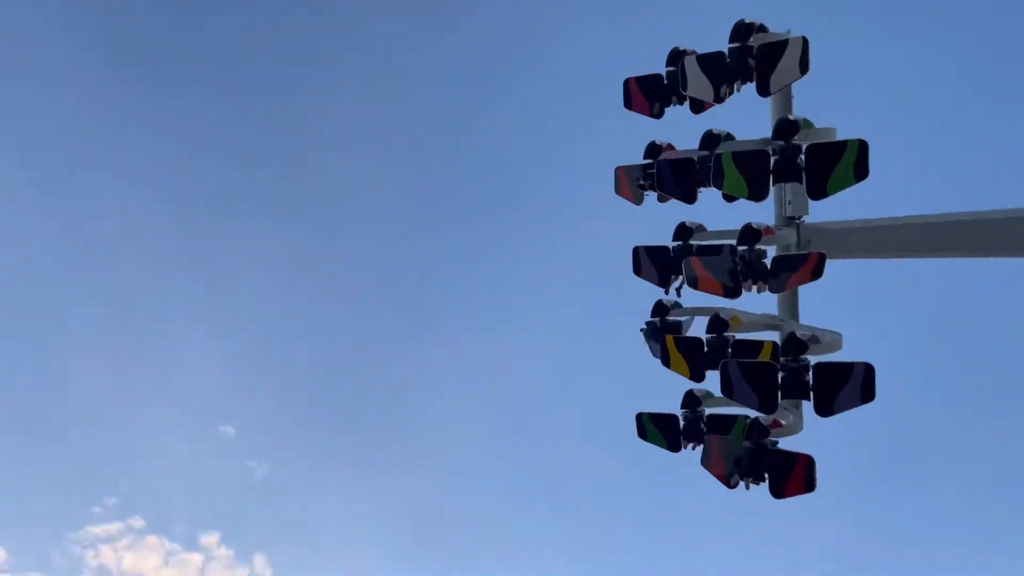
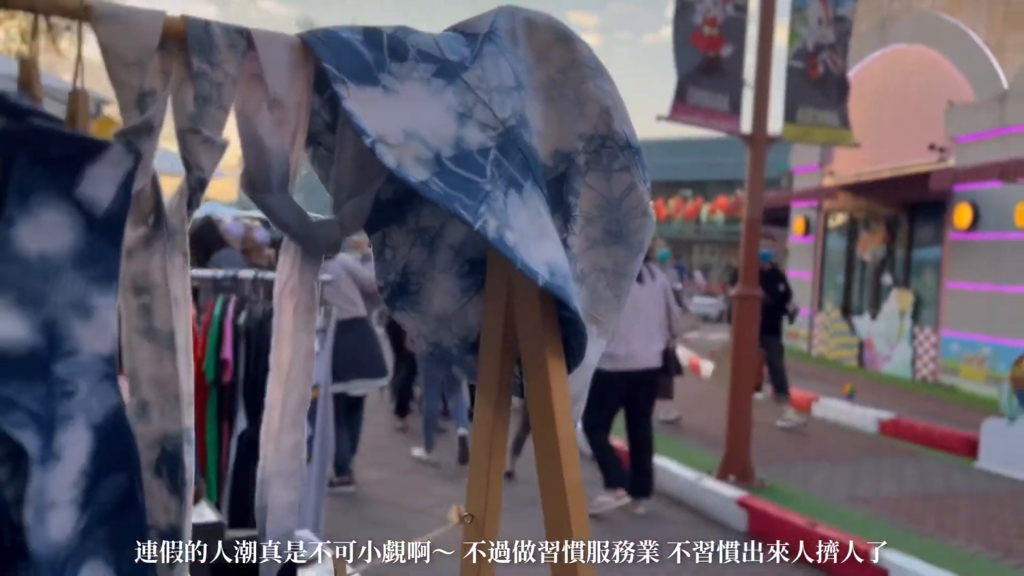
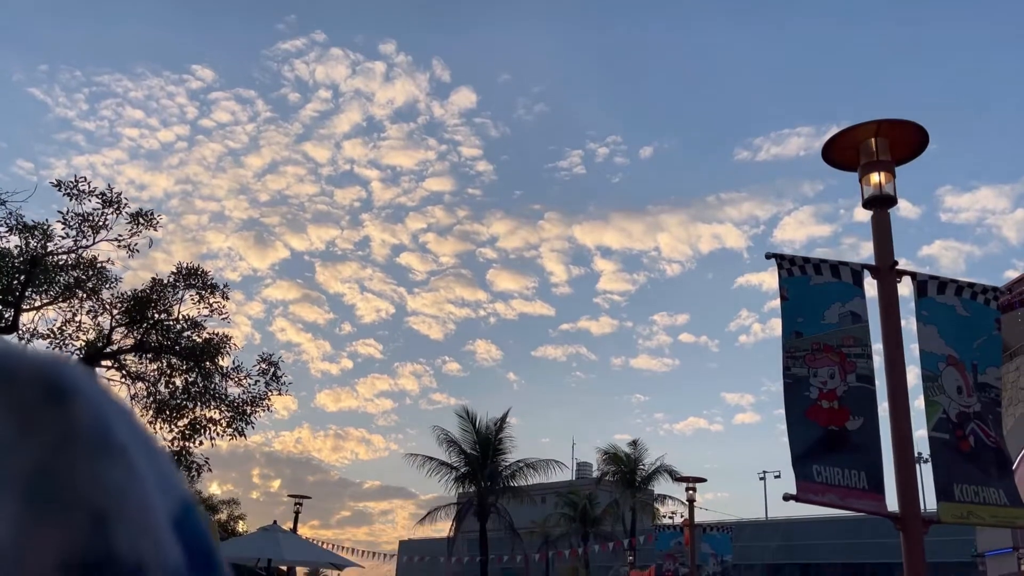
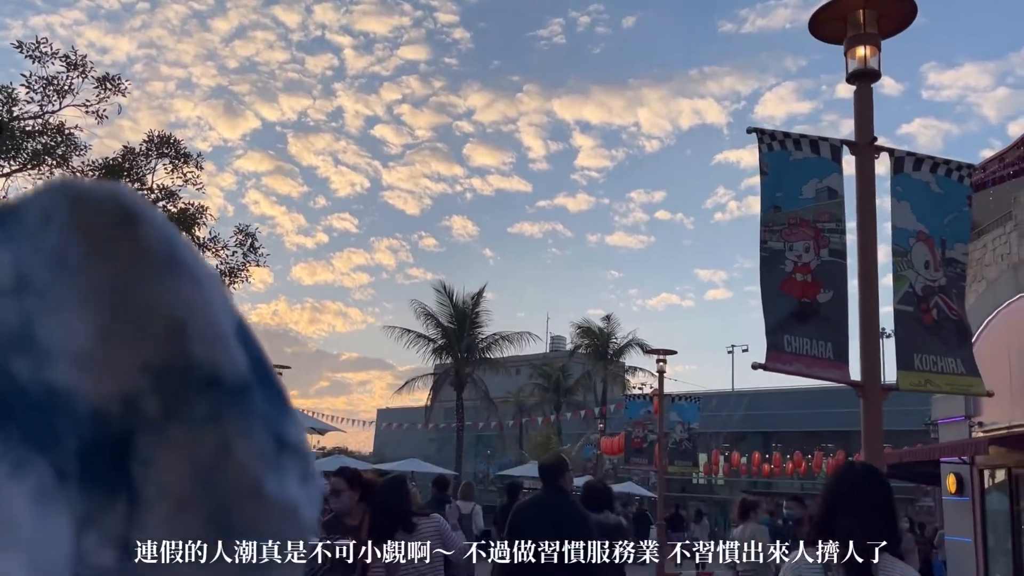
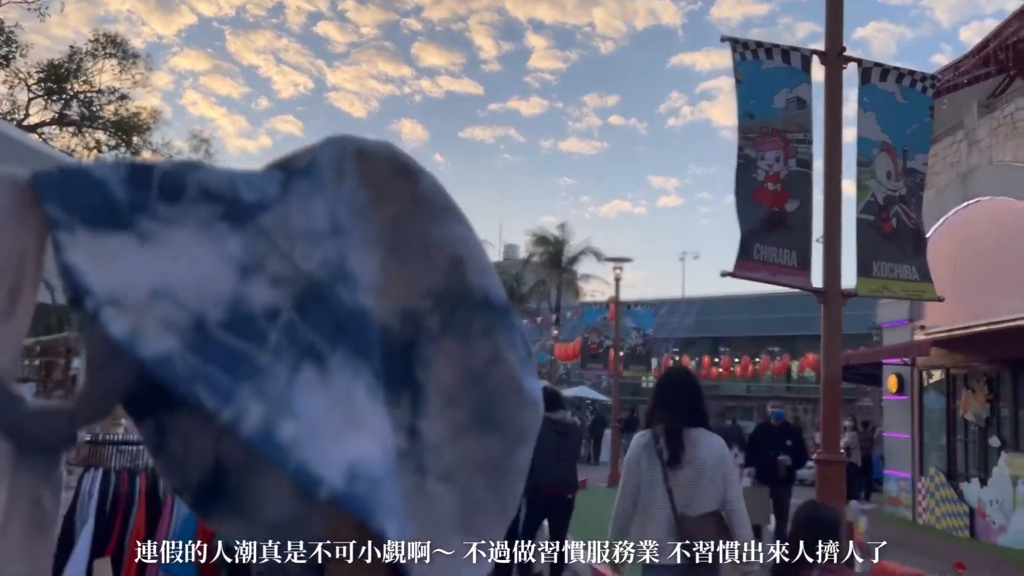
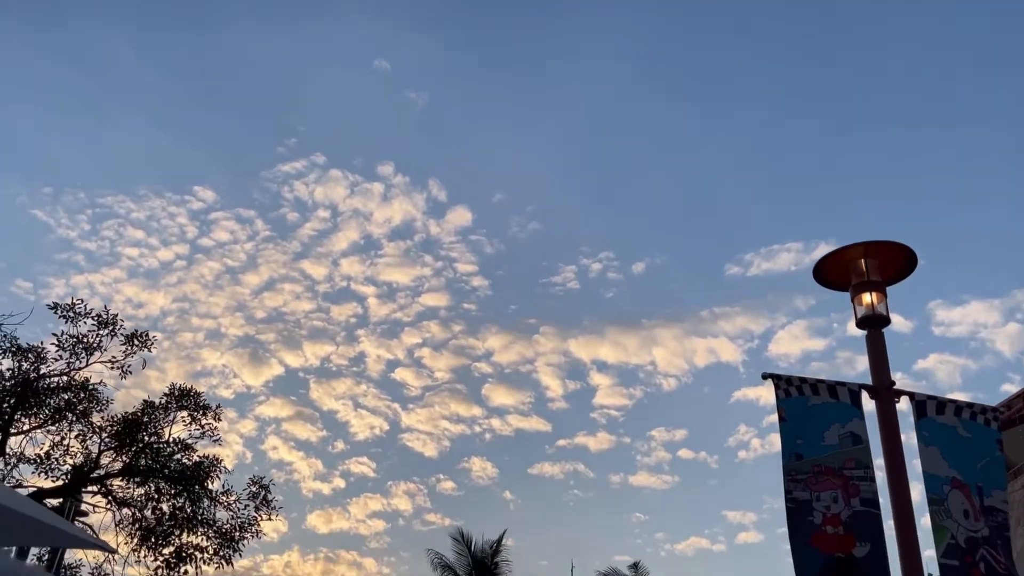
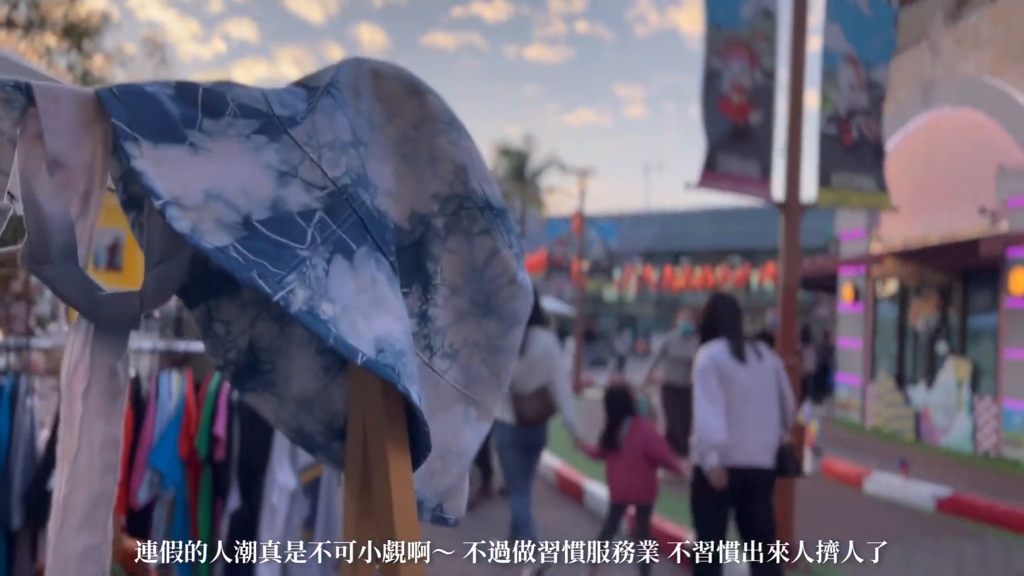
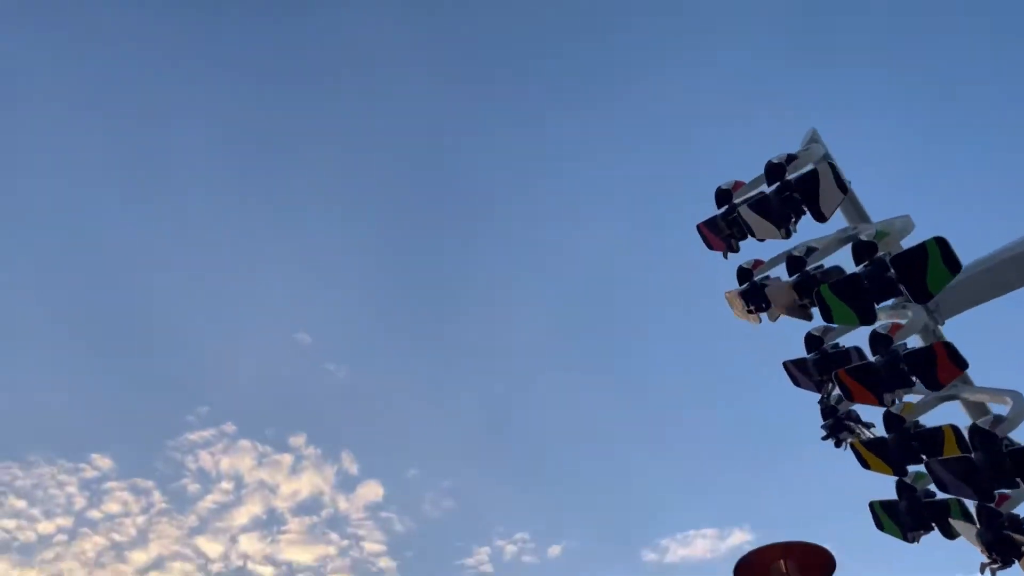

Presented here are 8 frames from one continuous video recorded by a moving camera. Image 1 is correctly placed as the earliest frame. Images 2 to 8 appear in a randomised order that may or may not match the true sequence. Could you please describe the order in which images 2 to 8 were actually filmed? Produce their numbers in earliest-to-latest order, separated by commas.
8, 6, 3, 4, 5, 7, 2
